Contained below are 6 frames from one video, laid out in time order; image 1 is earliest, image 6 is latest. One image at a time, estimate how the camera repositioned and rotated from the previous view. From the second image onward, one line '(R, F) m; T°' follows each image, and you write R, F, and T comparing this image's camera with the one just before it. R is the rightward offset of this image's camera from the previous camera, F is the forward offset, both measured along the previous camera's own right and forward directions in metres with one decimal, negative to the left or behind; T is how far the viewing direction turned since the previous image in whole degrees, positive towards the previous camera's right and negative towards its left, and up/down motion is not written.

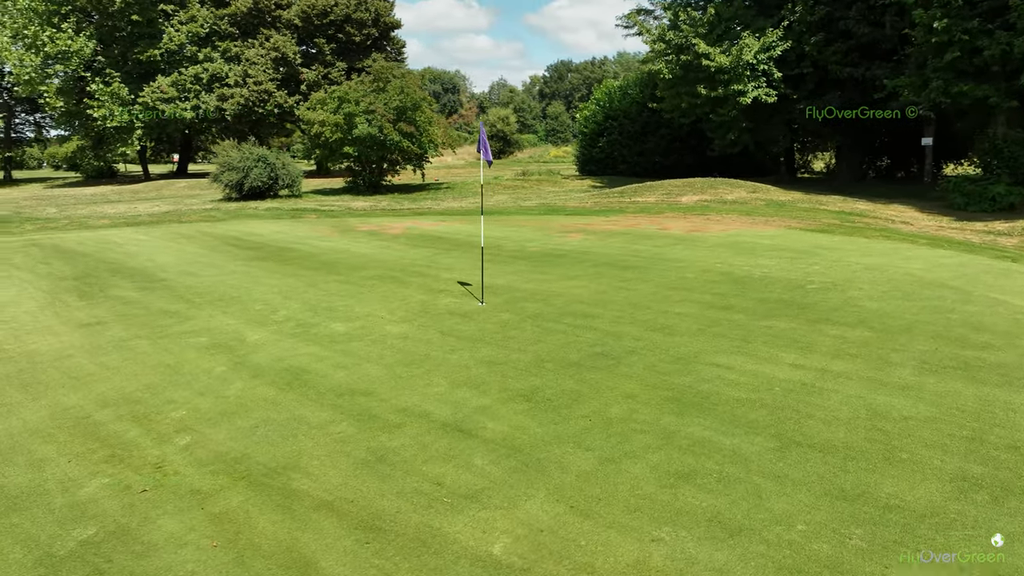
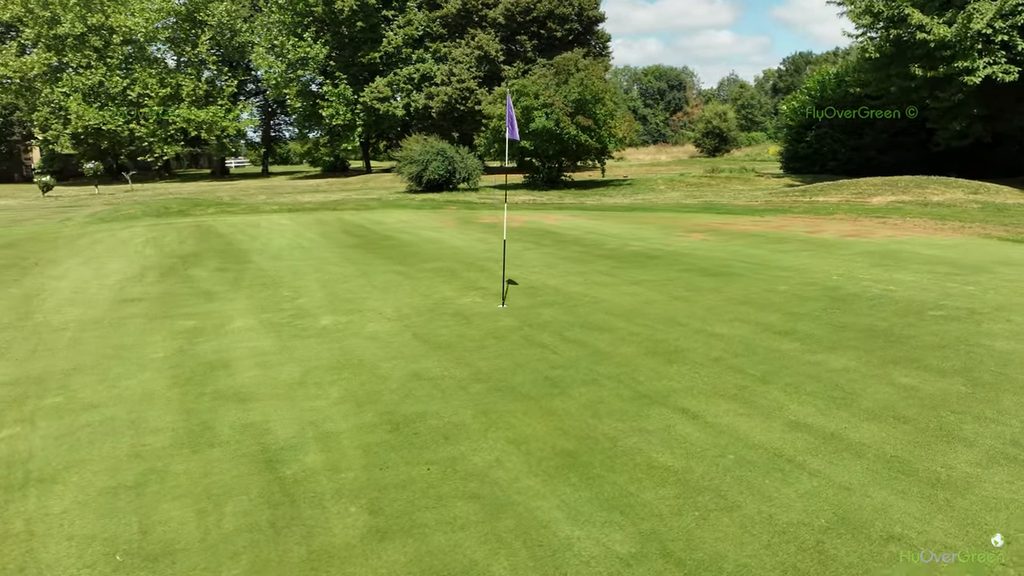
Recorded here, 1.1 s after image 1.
(+2.2, +1.7) m; -18°
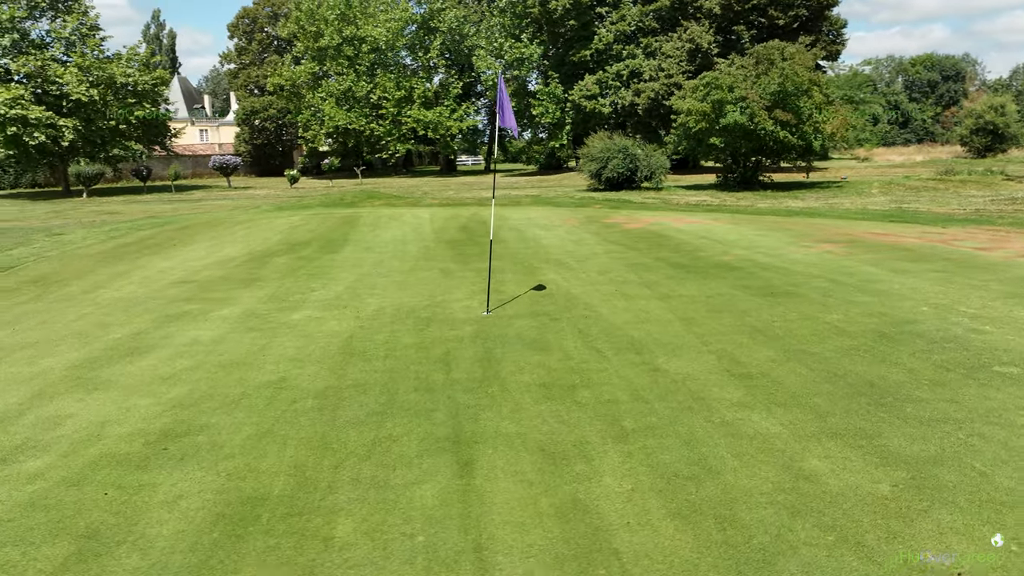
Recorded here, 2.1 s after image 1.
(+2.4, +1.3) m; -18°
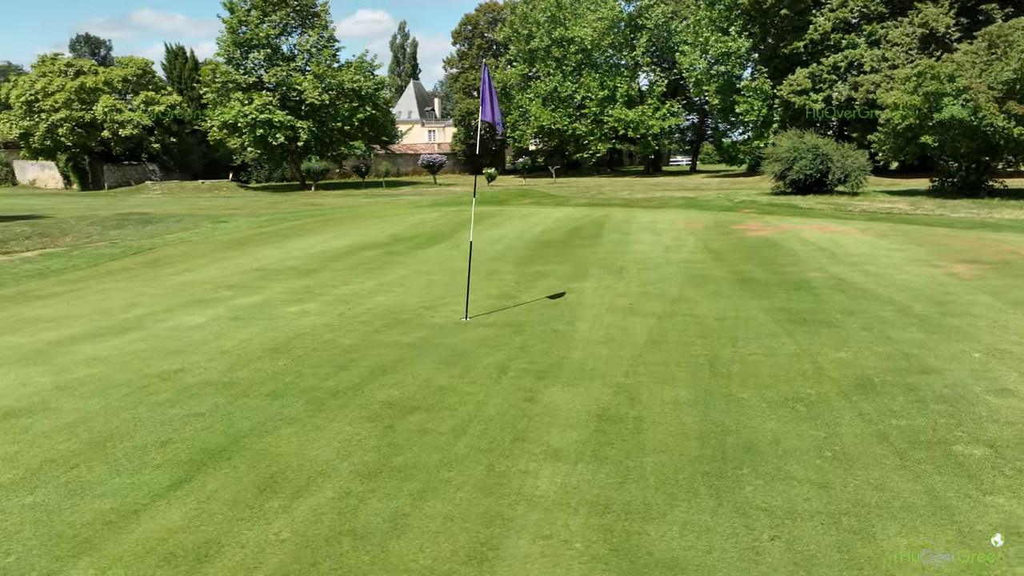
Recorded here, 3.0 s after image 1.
(+2.2, +0.9) m; -17°
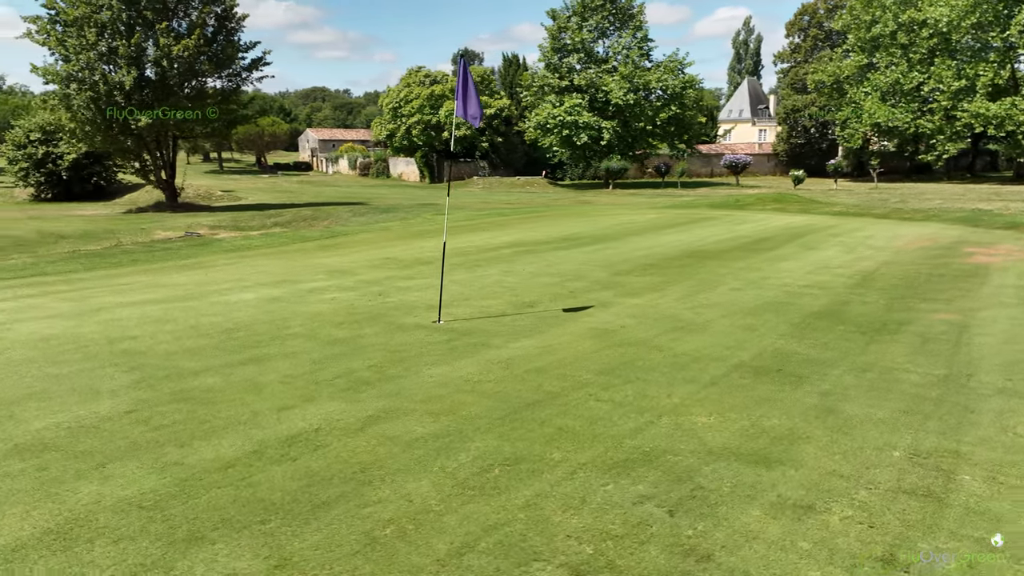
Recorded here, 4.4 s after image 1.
(+3.1, +1.2) m; -26°
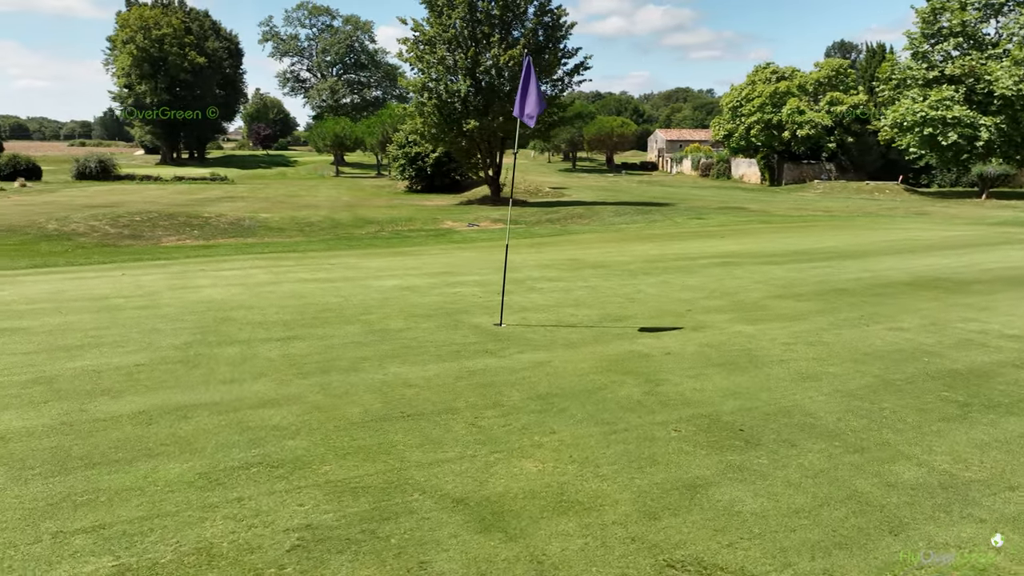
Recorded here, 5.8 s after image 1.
(+2.4, +0.8) m; -27°
